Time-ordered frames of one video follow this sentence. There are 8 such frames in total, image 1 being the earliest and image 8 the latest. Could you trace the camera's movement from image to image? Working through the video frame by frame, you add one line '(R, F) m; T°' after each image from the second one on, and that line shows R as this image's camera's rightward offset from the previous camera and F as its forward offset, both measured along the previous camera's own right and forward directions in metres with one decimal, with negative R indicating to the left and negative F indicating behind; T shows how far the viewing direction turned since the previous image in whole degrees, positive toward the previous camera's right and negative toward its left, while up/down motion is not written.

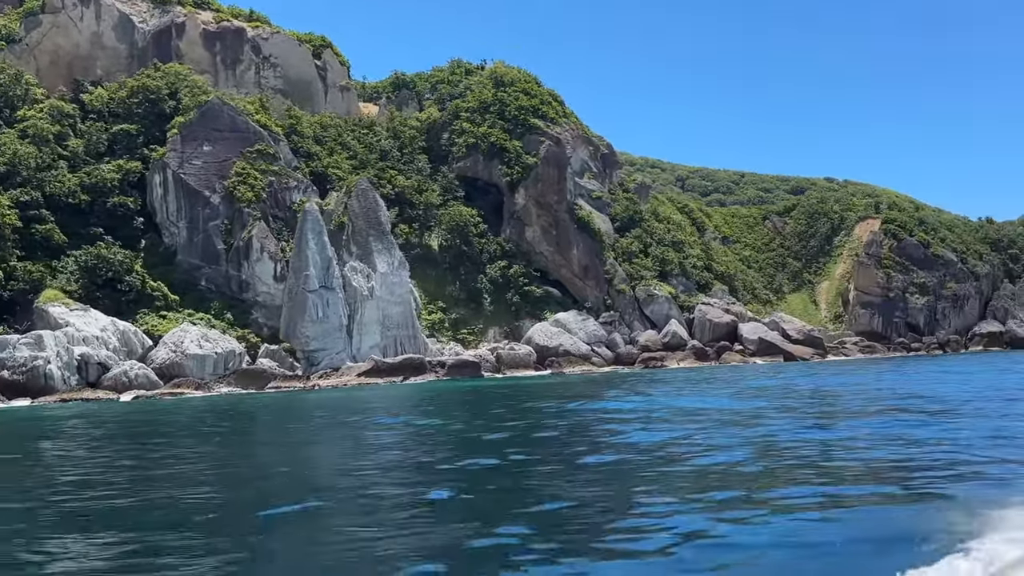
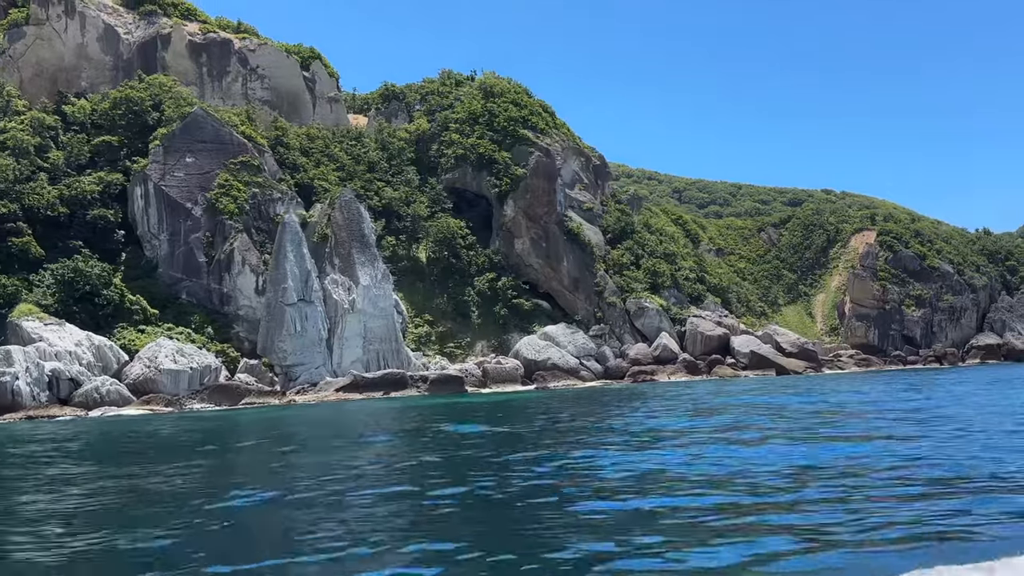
(+0.5, +0.5) m; 0°
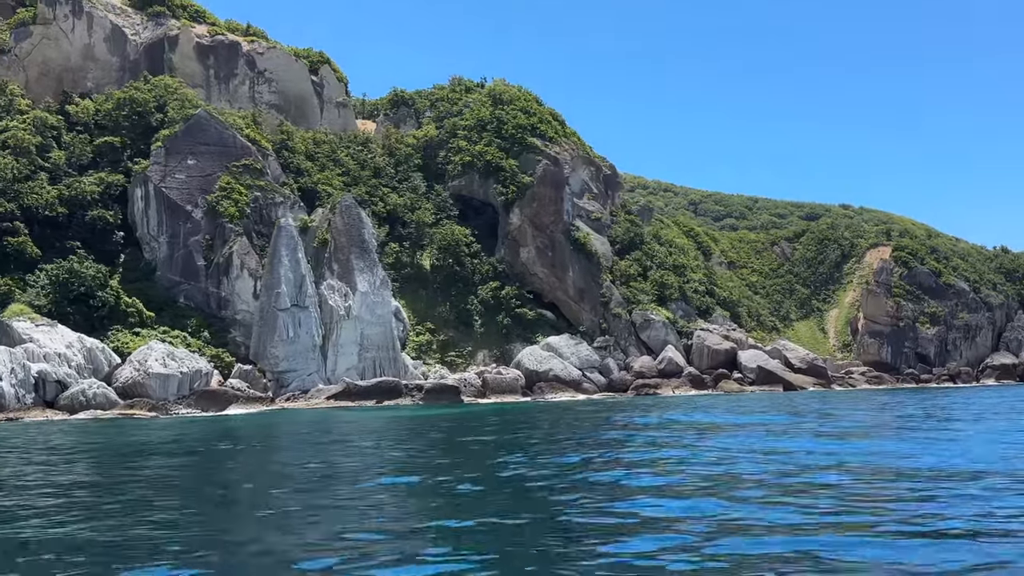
(+0.5, +0.6) m; -1°
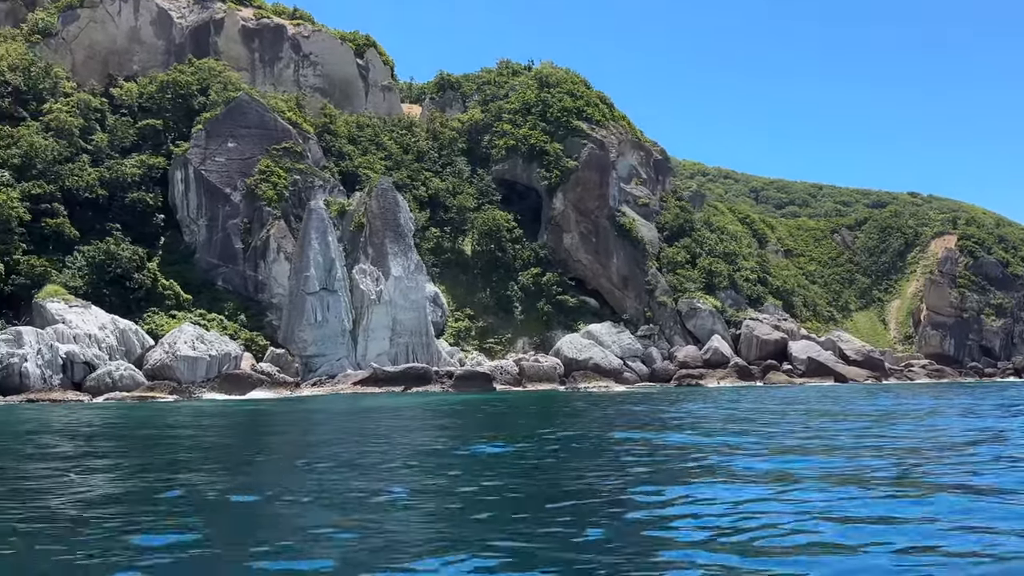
(+0.8, +0.8) m; -4°
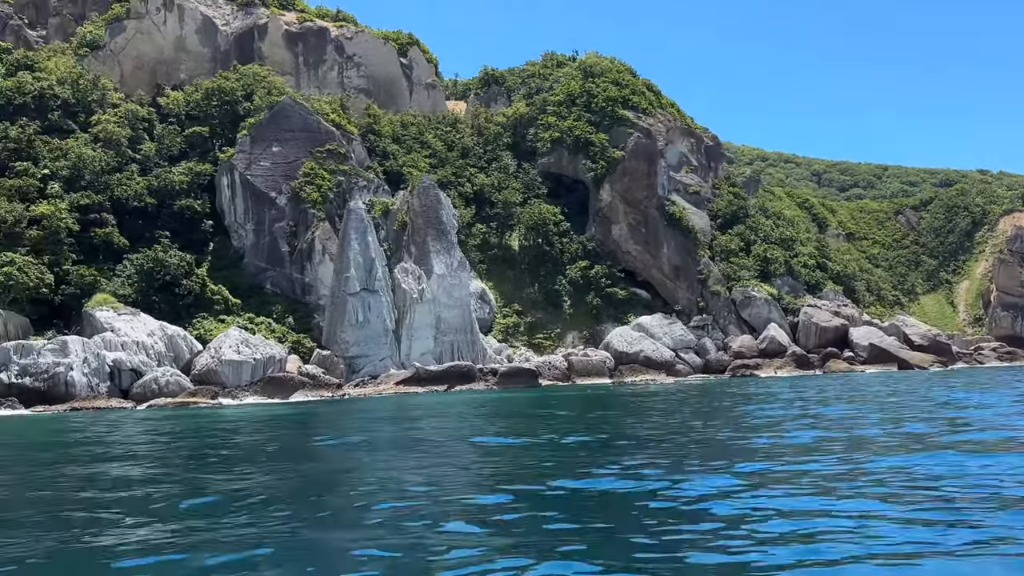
(+0.6, +0.4) m; -4°
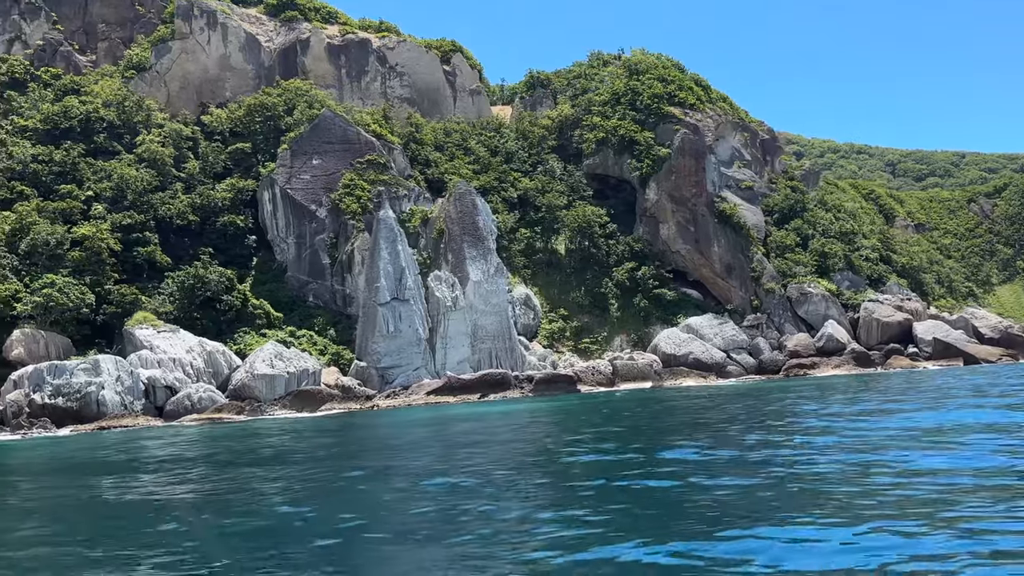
(+1.2, +0.6) m; -4°
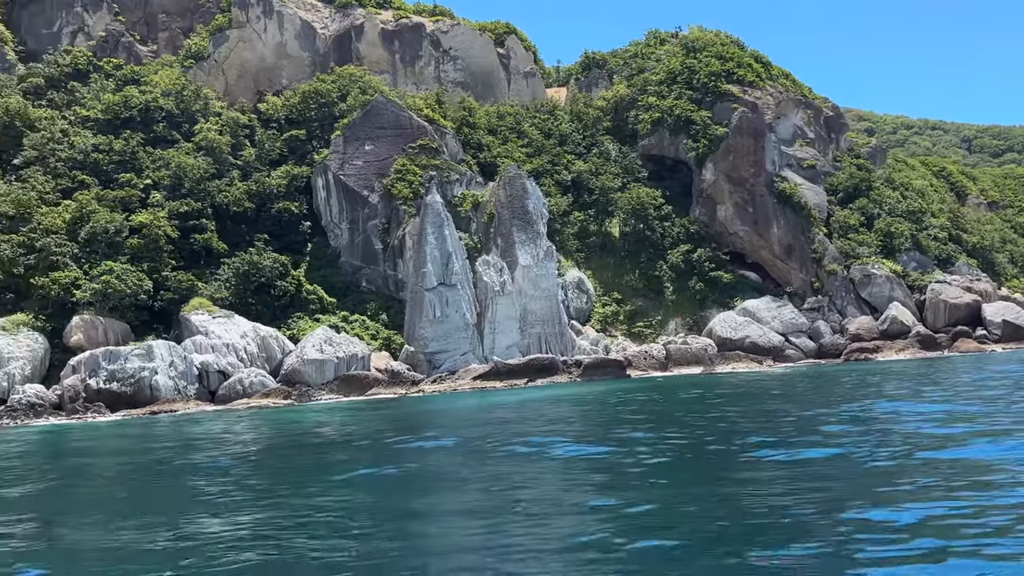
(+0.5, +0.2) m; -4°
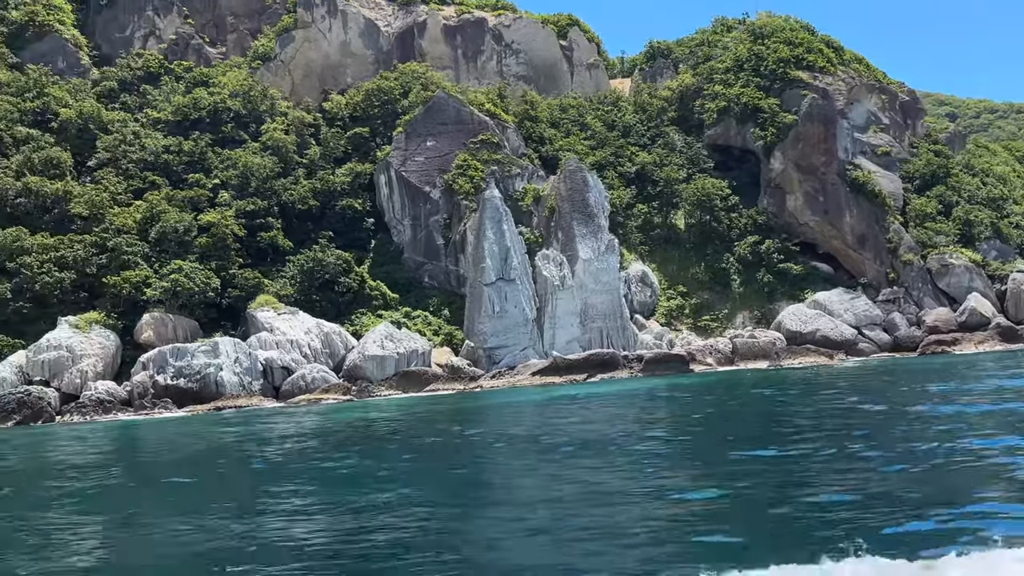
(+0.4, +0.2) m; -4°
